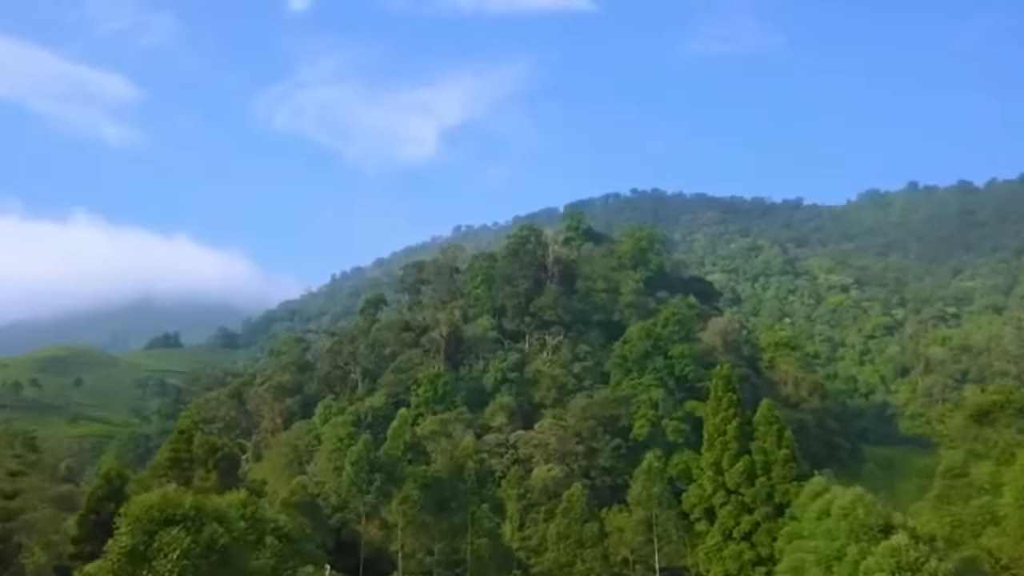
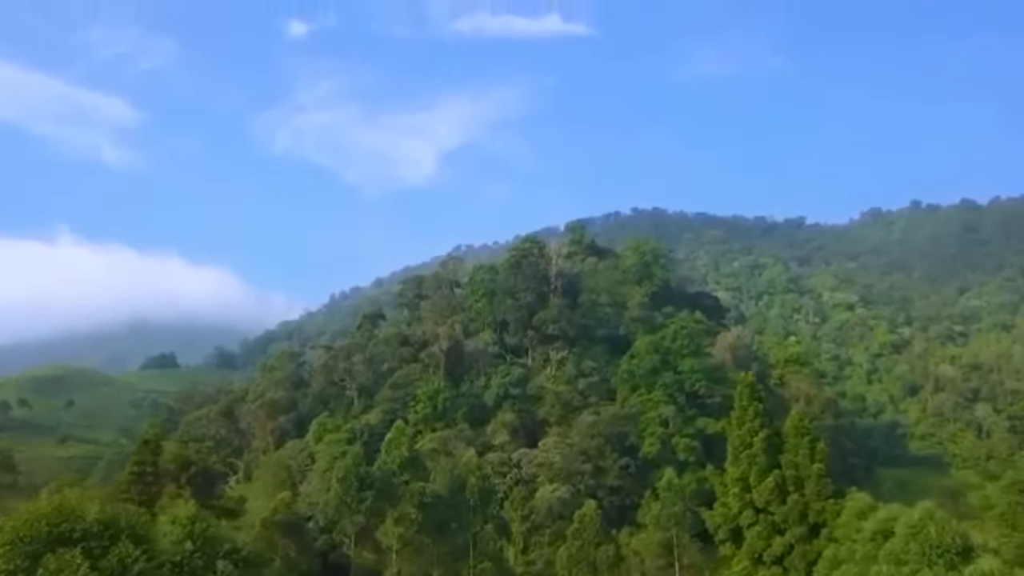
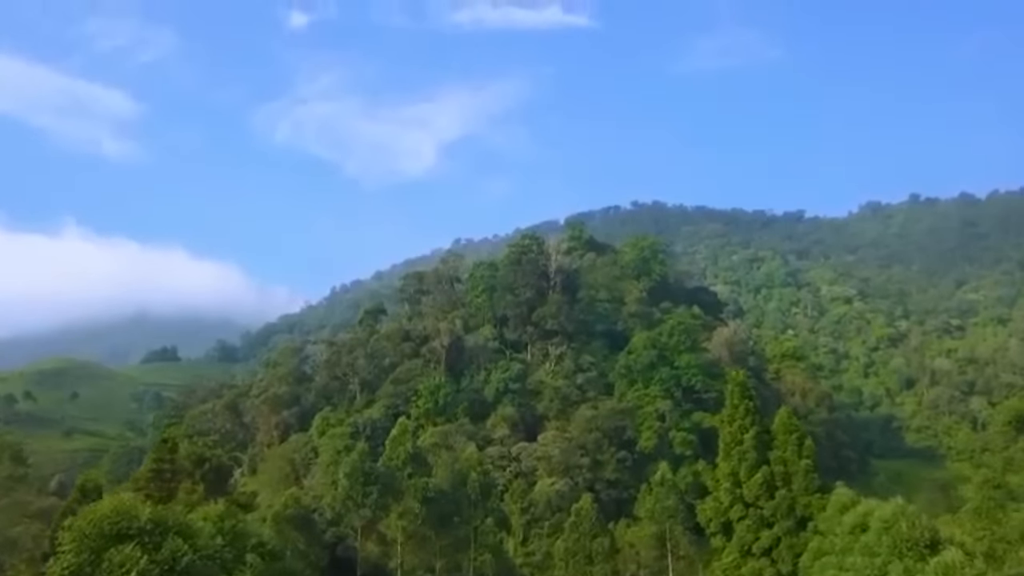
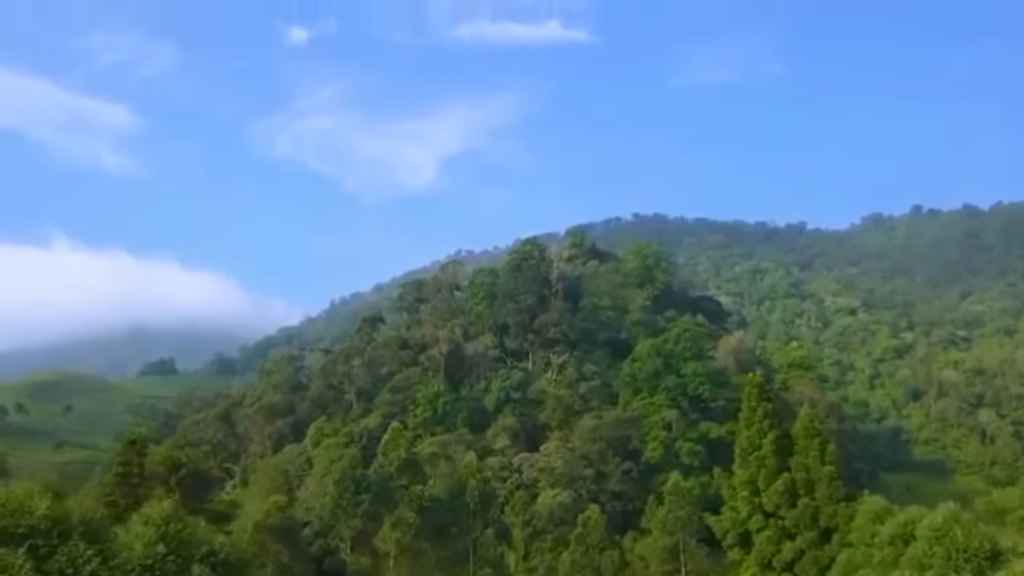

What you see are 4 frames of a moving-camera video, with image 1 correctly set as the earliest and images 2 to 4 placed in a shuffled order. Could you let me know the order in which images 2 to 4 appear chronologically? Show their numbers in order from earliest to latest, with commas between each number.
3, 2, 4
